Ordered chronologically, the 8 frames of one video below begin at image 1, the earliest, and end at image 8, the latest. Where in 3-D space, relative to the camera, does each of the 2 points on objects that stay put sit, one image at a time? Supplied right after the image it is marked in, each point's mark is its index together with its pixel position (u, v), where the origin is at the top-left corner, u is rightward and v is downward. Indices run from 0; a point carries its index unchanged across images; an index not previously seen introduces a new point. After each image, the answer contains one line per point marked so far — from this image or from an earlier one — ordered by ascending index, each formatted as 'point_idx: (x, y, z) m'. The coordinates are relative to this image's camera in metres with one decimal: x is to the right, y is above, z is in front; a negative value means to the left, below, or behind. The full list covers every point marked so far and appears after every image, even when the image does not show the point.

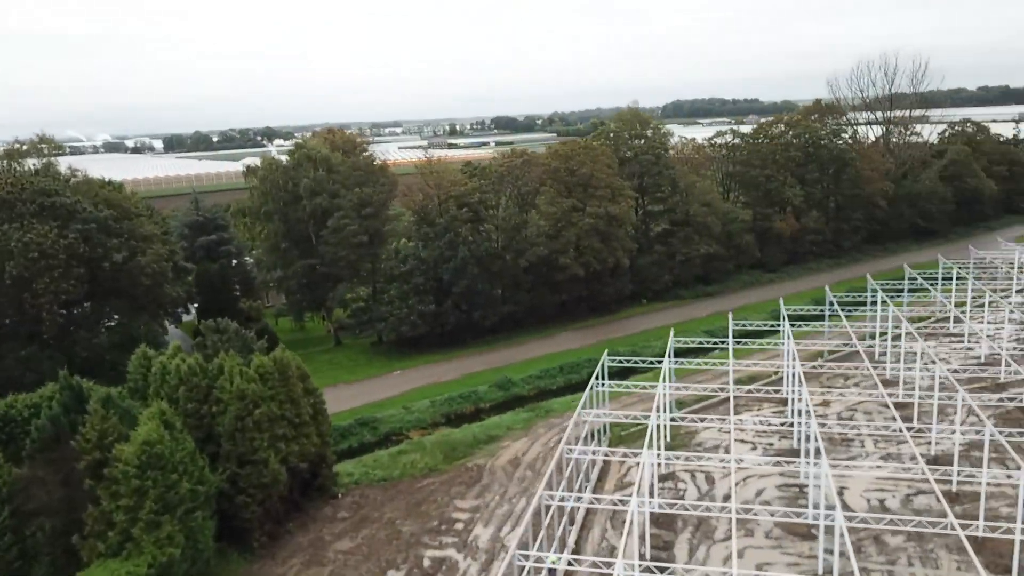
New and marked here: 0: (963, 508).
0: (+9.6, -4.7, +17.7) m
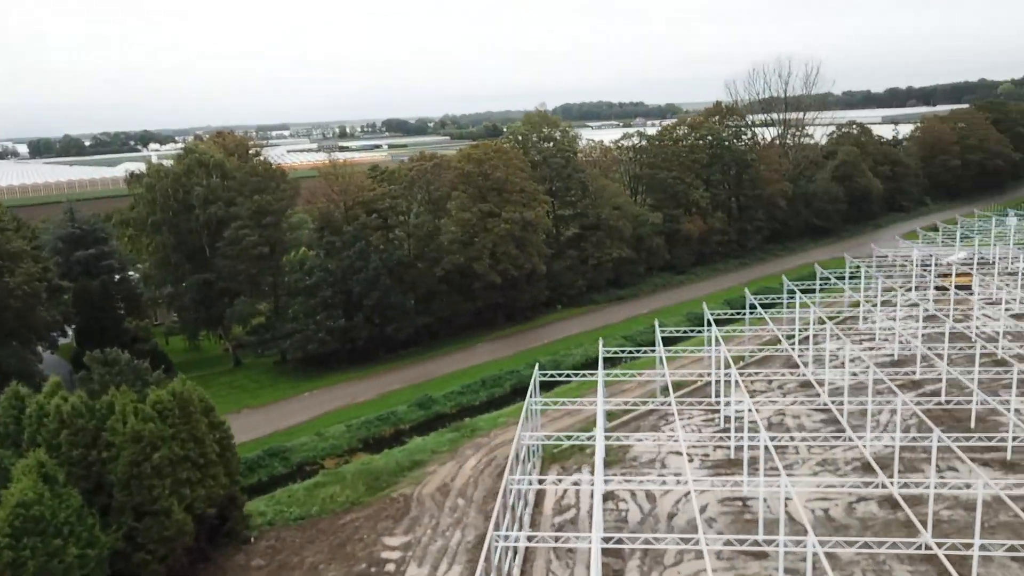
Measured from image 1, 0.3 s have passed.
0: (+8.3, -4.8, +17.5) m
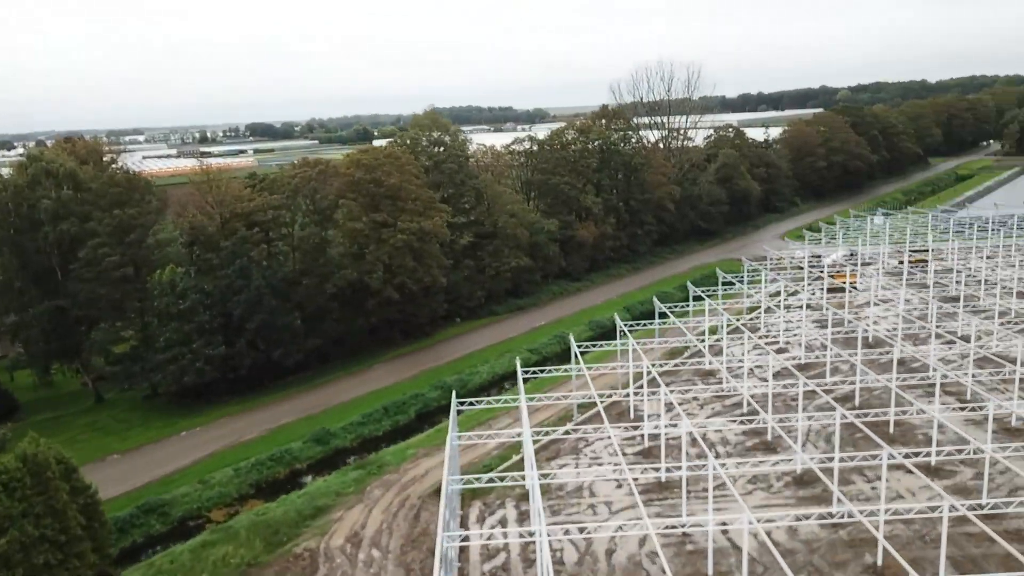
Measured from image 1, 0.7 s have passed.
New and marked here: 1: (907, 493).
0: (+6.8, -4.9, +16.8) m
1: (+8.7, -4.5, +18.3) m
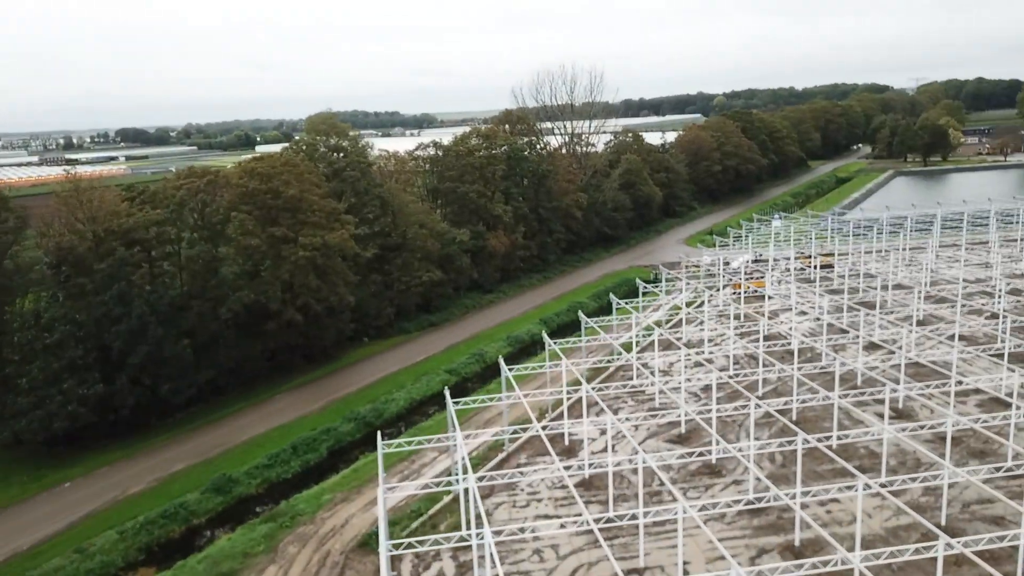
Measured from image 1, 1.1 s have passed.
0: (+5.7, -5.2, +15.7) m
1: (+7.4, -4.7, +17.5) m
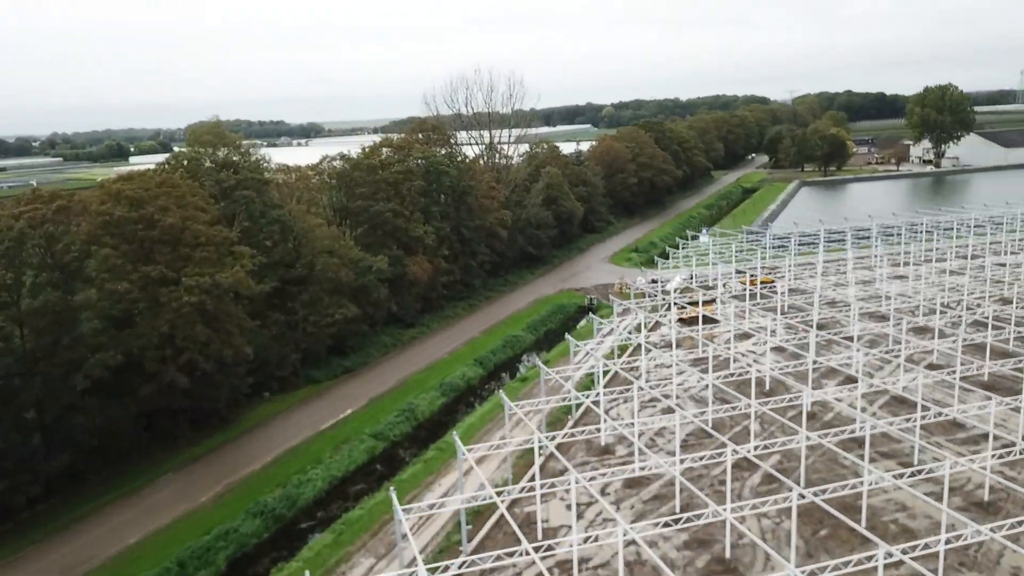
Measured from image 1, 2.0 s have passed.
0: (+5.6, -6.1, +11.9) m
1: (+7.0, -5.6, +13.9) m
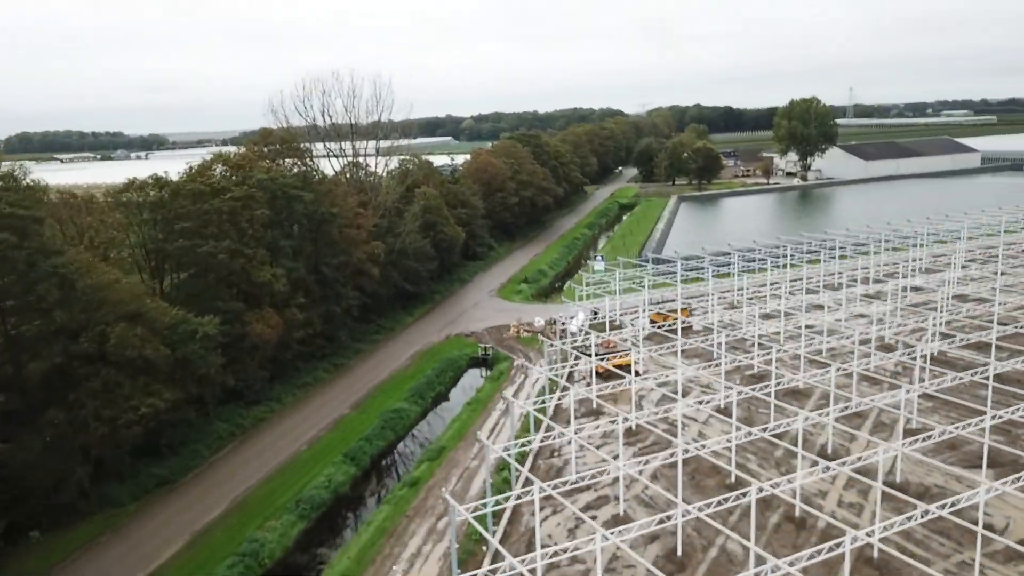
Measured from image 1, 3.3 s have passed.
0: (+5.3, -7.4, +5.8) m
1: (+6.4, -6.9, +8.1) m
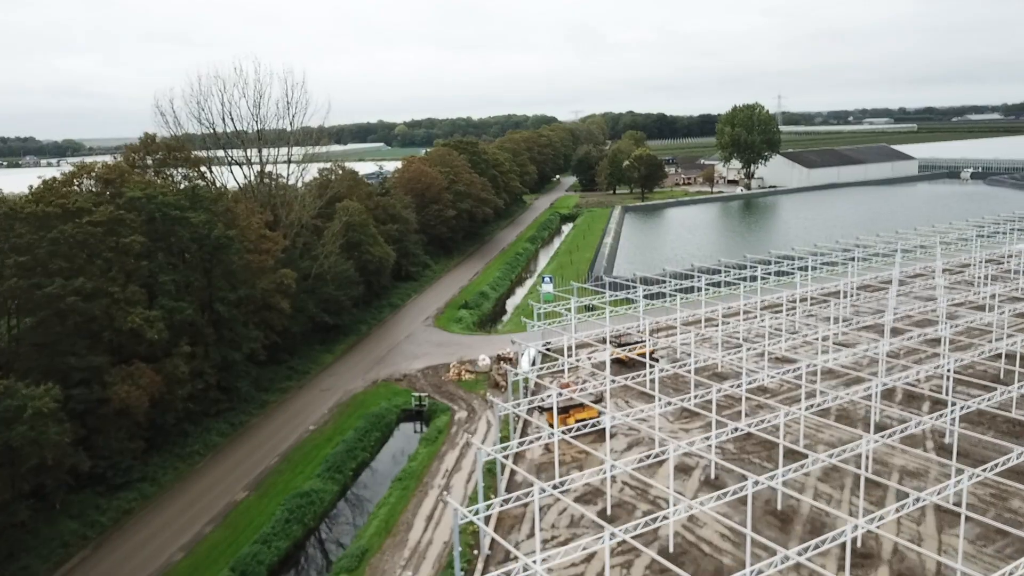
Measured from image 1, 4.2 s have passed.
0: (+5.4, -8.3, +1.3) m
1: (+6.3, -7.8, +3.6) m
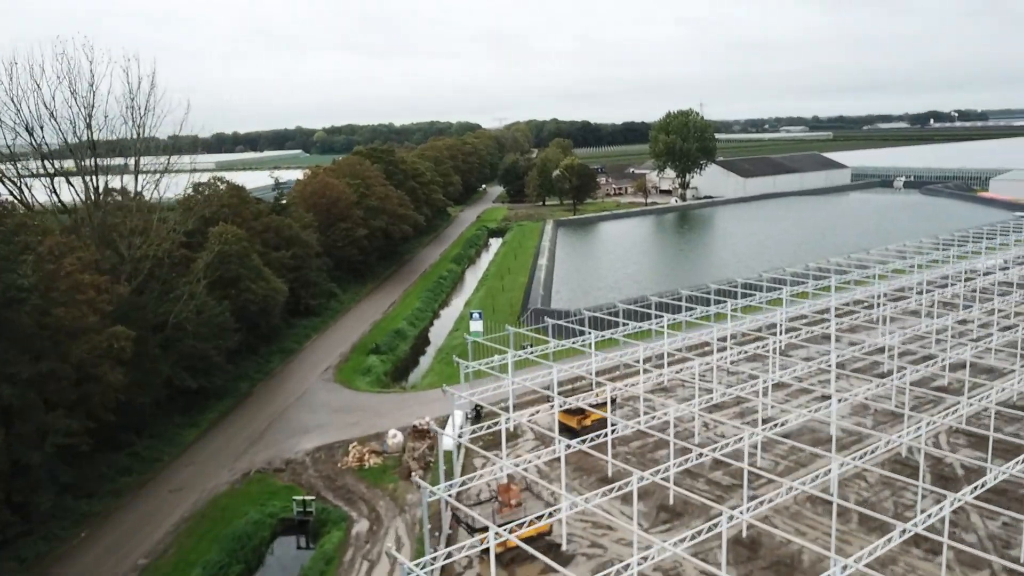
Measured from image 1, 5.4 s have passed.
0: (+5.8, -9.5, -4.8) m
1: (+6.4, -9.0, -2.4) m
